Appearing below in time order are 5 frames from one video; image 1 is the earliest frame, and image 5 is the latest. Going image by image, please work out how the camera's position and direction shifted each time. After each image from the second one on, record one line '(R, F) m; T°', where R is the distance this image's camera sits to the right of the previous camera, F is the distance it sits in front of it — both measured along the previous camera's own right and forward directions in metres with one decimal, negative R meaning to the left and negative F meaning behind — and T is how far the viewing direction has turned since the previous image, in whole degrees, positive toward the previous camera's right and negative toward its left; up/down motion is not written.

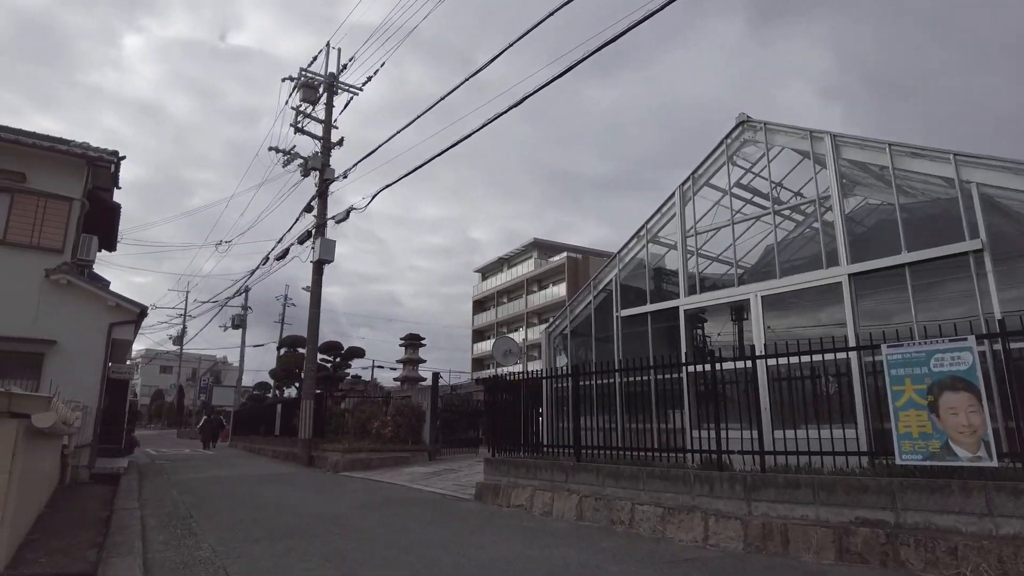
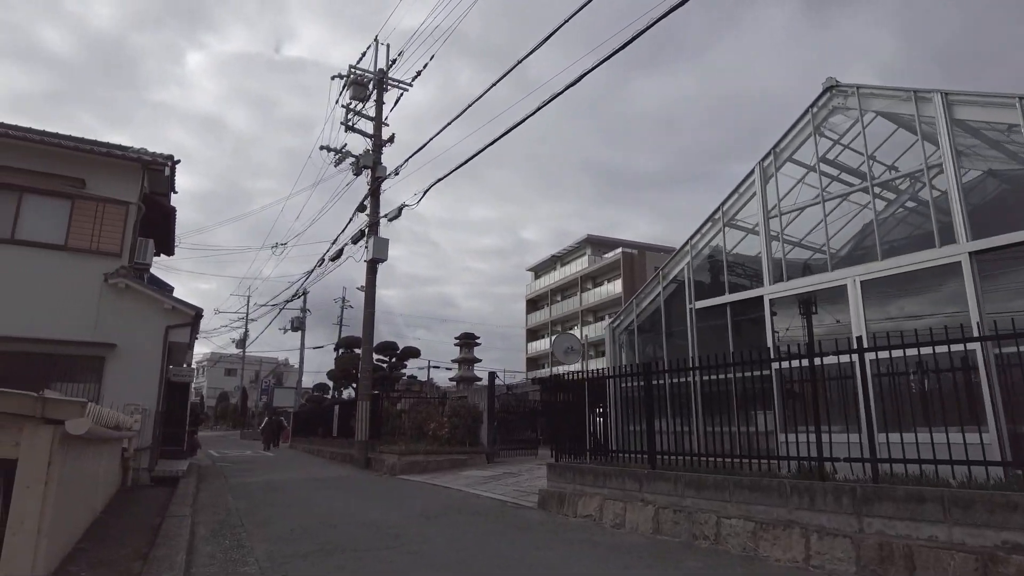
(-0.1, +0.7) m; -5°
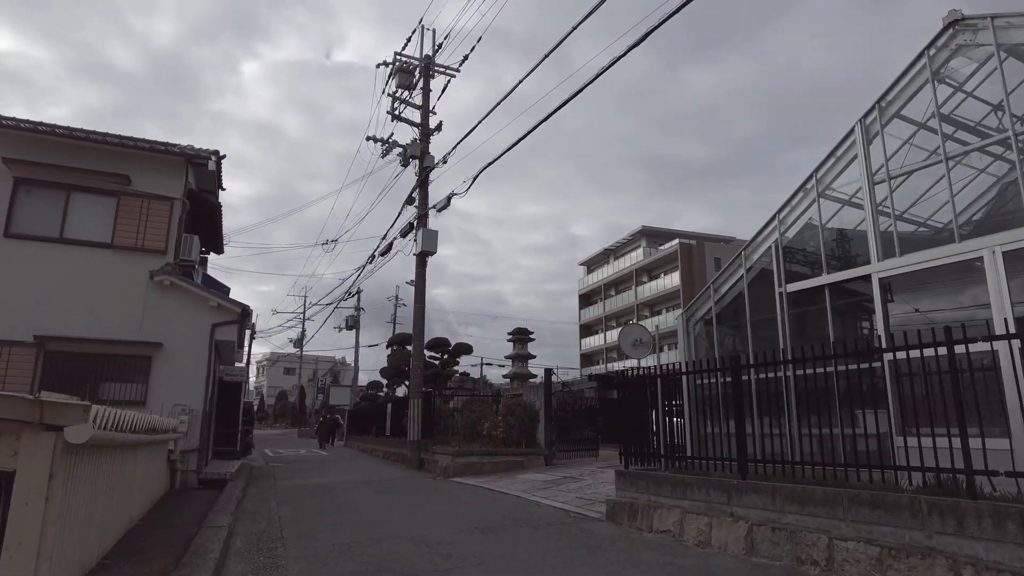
(-0.1, +0.9) m; -4°
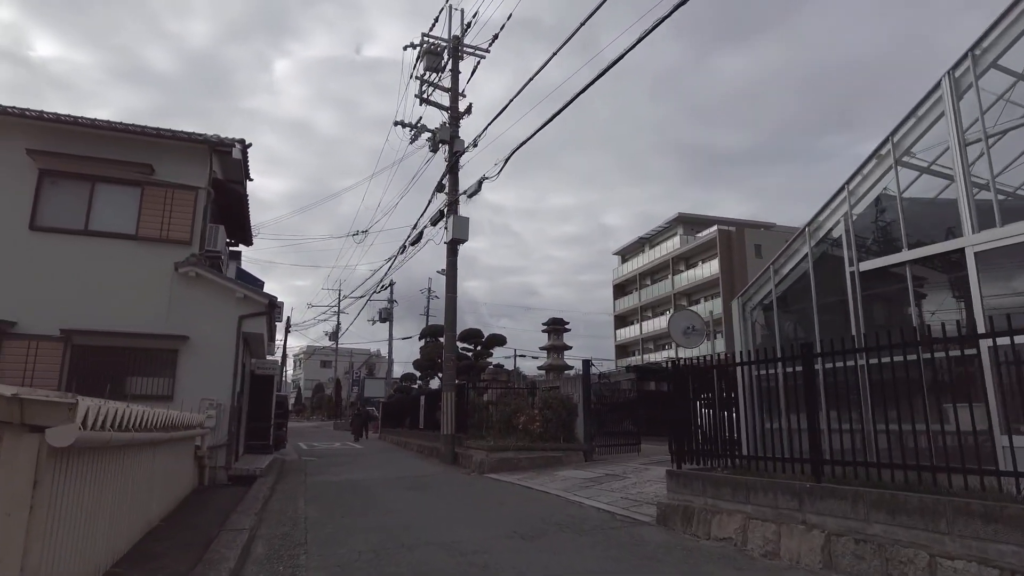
(-0.1, +0.7) m; -3°
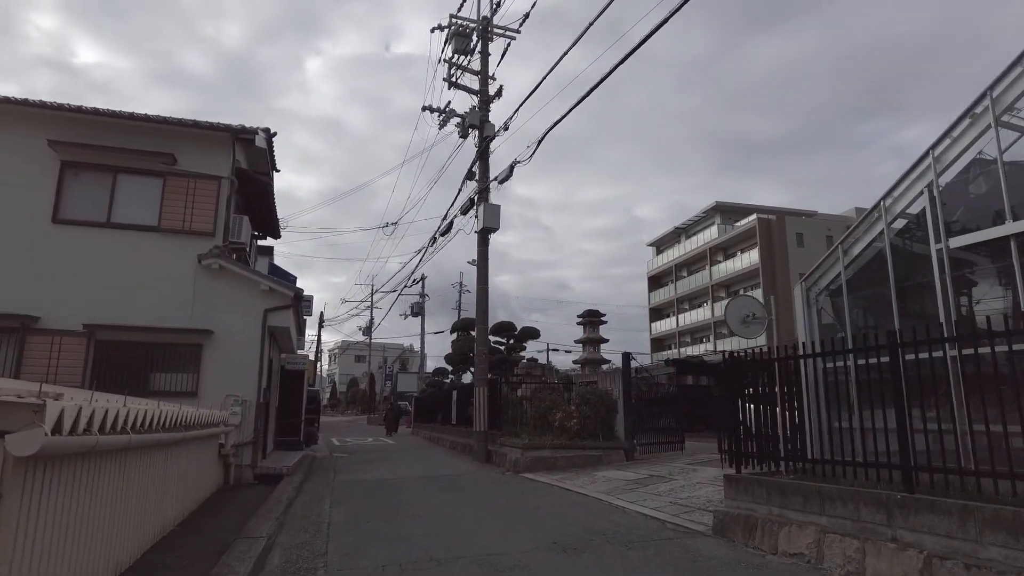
(-0.1, +0.7) m; -3°
